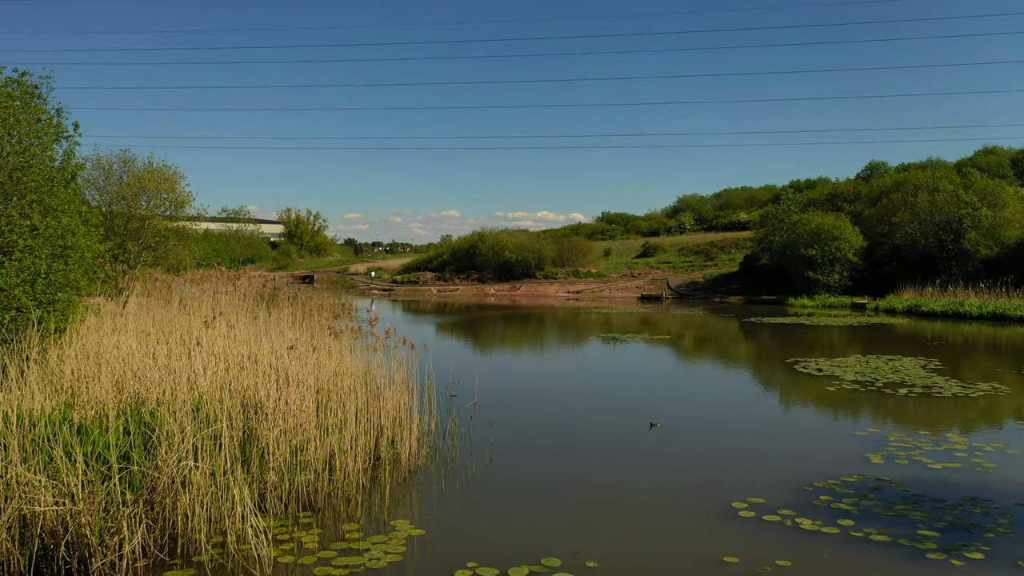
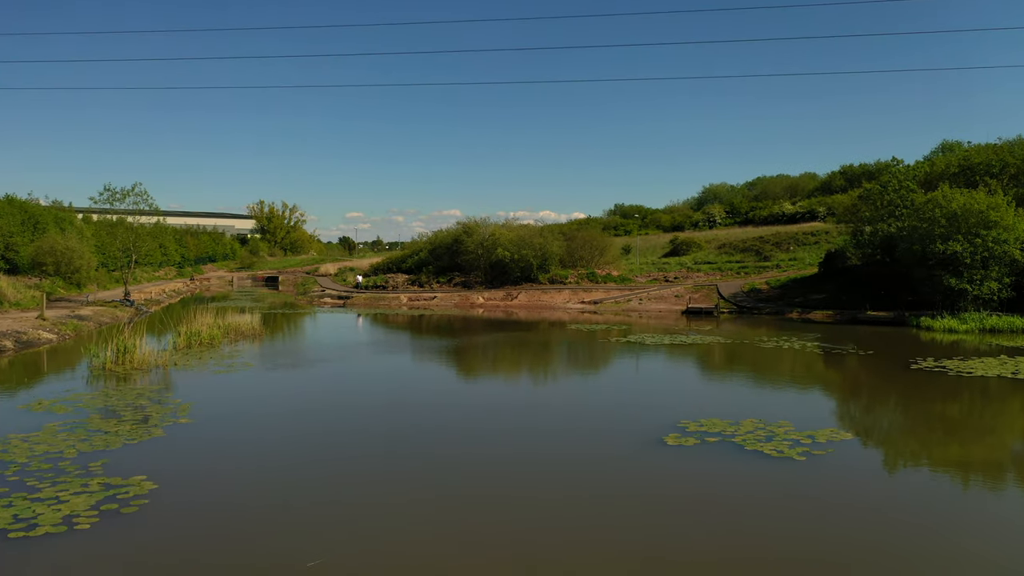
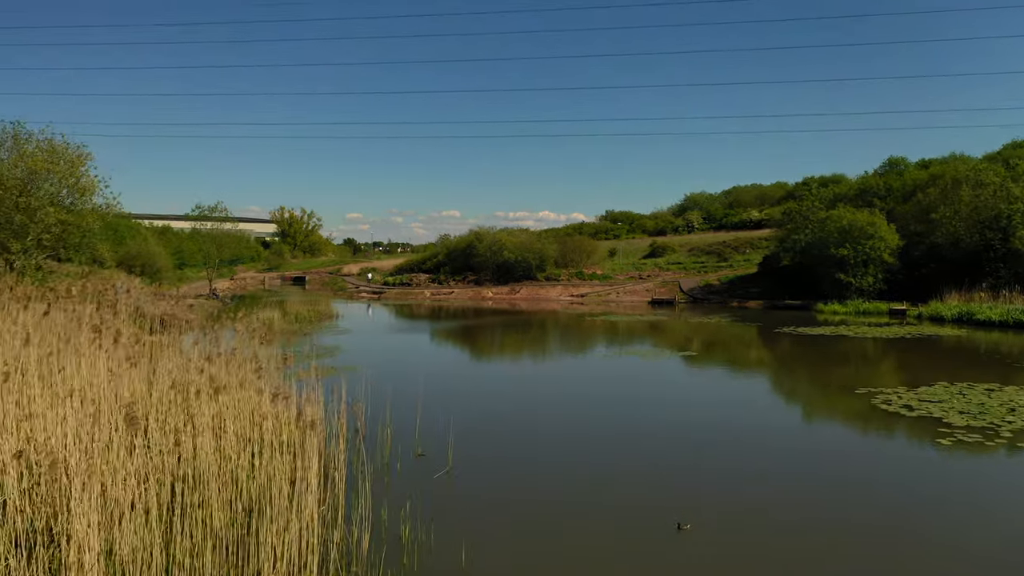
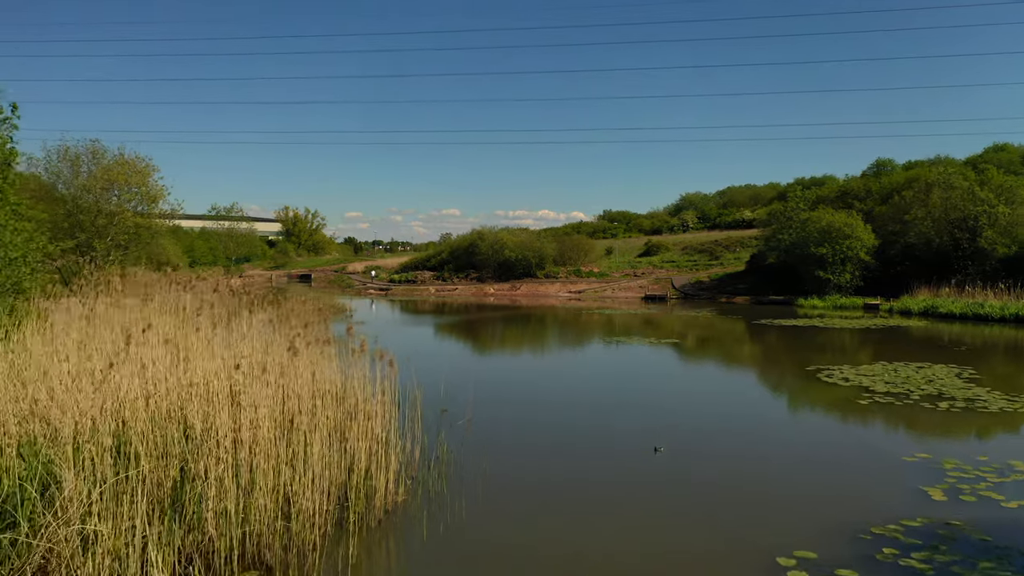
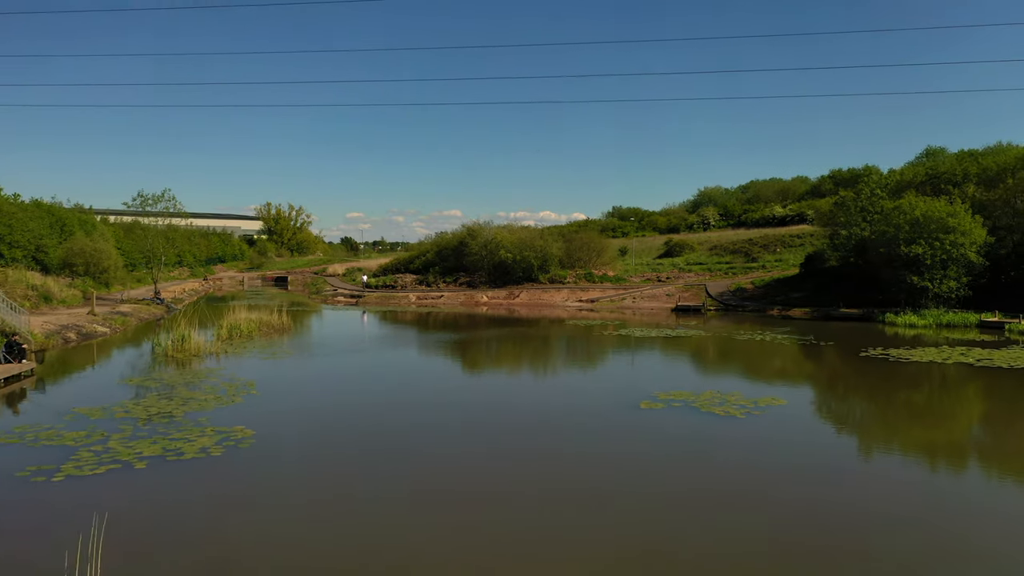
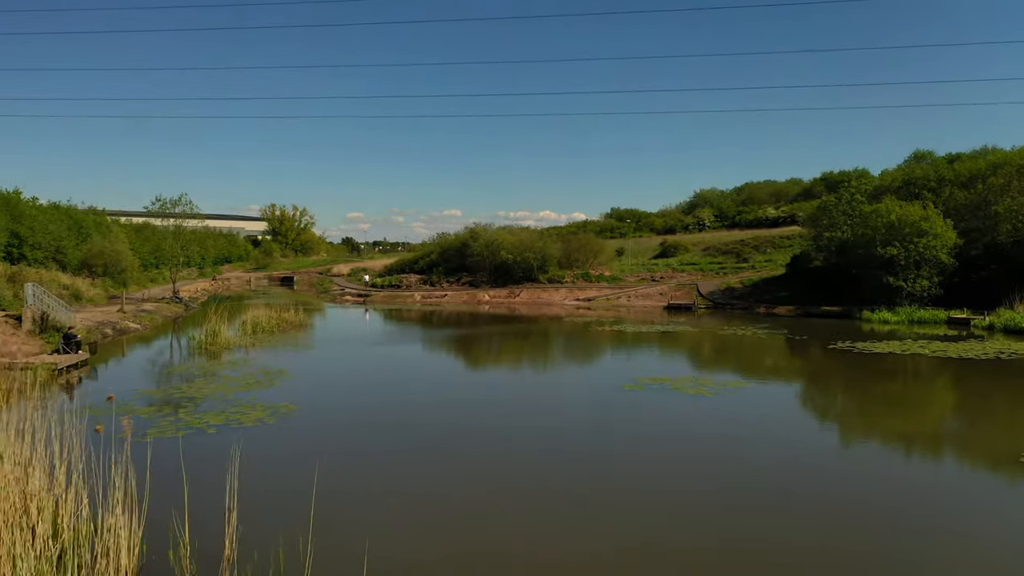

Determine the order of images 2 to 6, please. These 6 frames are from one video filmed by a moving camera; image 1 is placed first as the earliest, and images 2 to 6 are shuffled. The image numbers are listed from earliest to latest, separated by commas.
4, 3, 6, 5, 2
